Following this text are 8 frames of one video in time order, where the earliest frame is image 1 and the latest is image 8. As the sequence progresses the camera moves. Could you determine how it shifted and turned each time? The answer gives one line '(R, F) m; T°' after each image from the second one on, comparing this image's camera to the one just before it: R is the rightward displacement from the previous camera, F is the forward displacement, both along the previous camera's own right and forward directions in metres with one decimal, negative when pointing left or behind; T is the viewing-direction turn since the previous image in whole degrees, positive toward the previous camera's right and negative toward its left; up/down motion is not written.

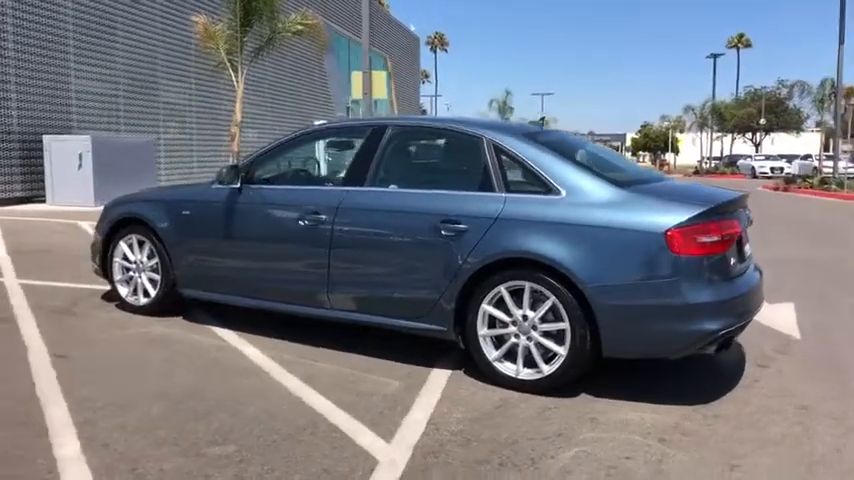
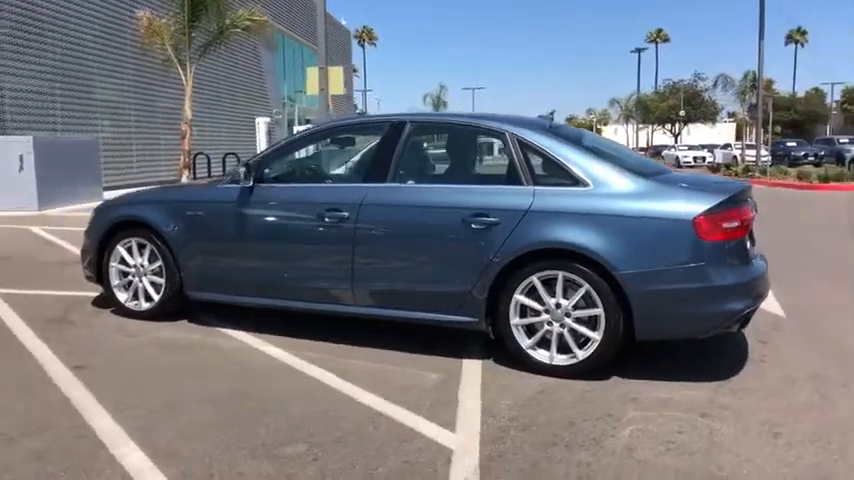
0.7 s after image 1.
(-0.8, -0.1) m; +6°
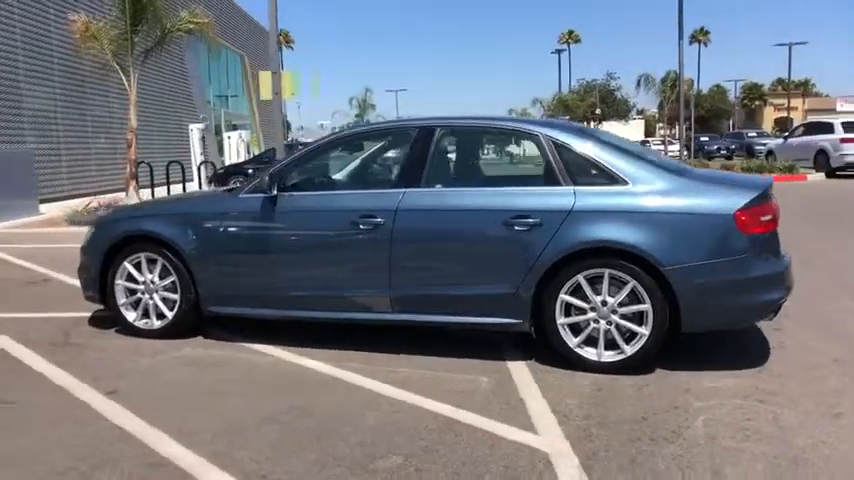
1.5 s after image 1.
(-0.9, +0.1) m; +7°
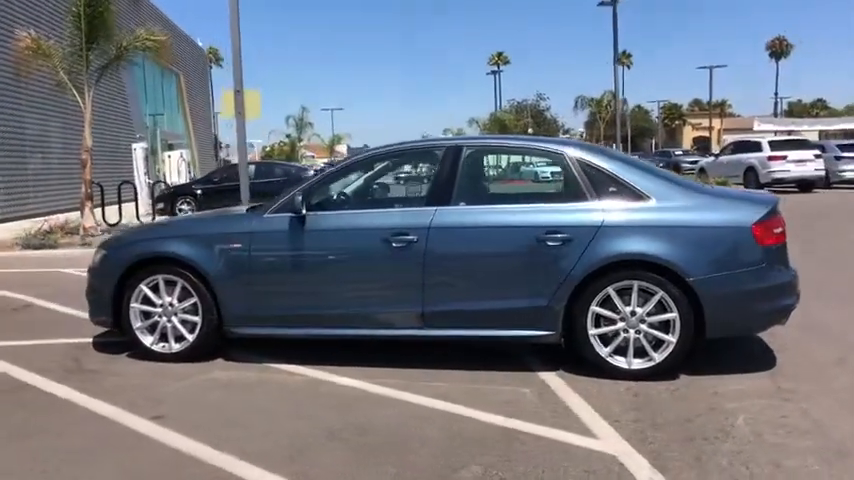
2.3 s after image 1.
(-0.8, -0.1) m; +6°
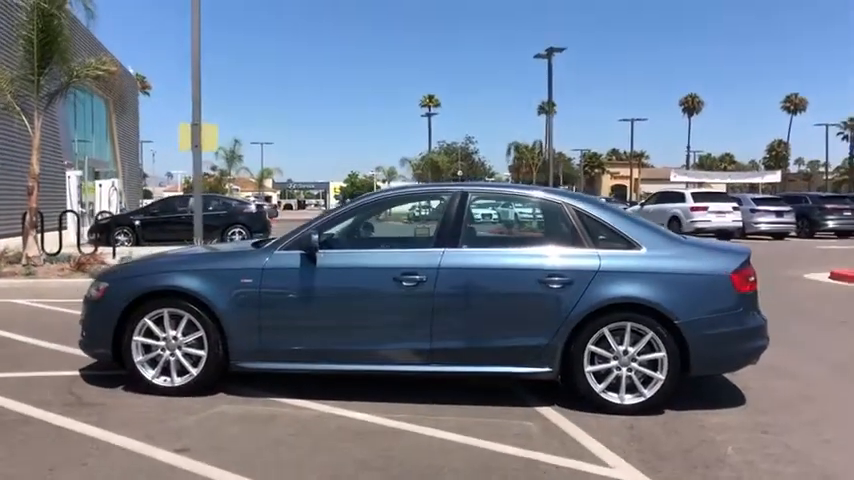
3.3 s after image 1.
(-0.7, -0.3) m; +6°
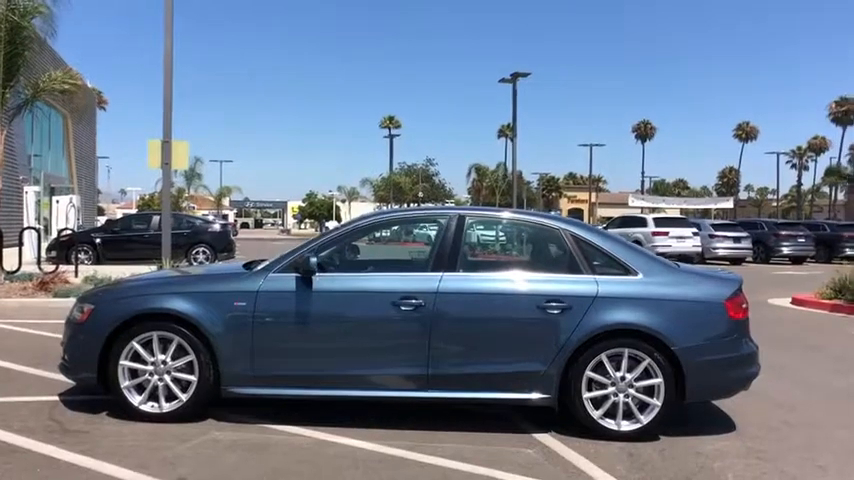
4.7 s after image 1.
(-0.4, +0.1) m; +3°
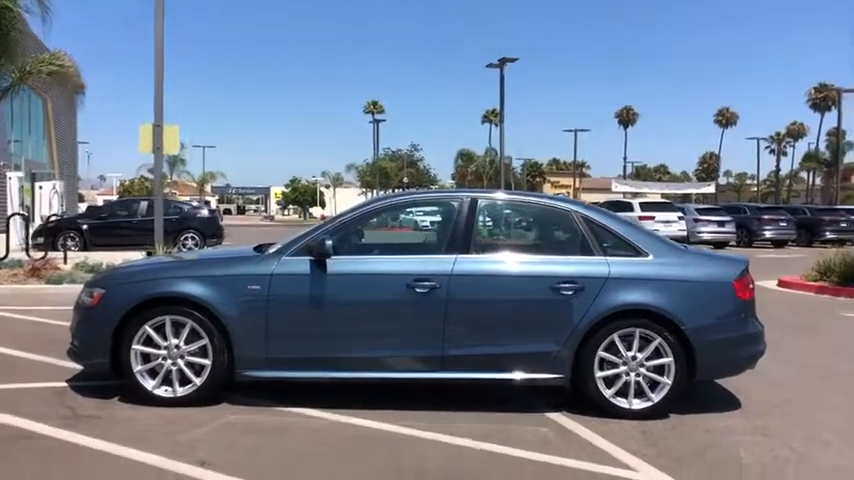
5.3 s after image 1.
(-0.3, 0.0) m; +1°
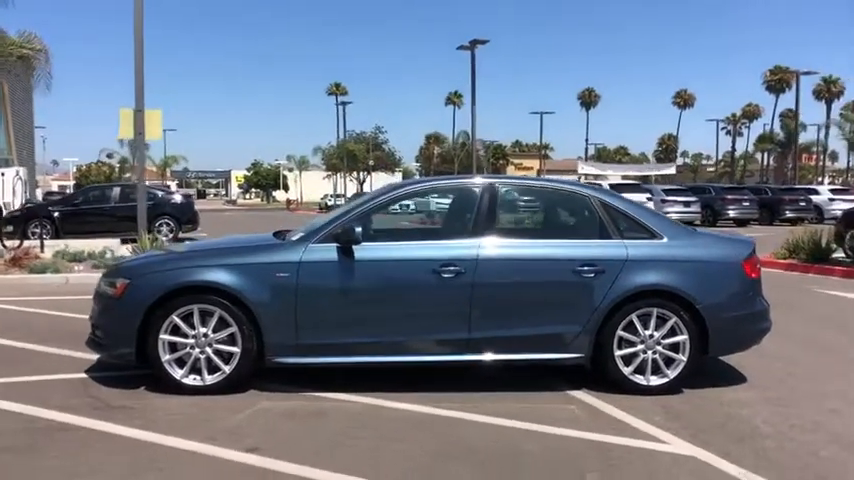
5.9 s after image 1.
(-0.6, -0.1) m; +3°
